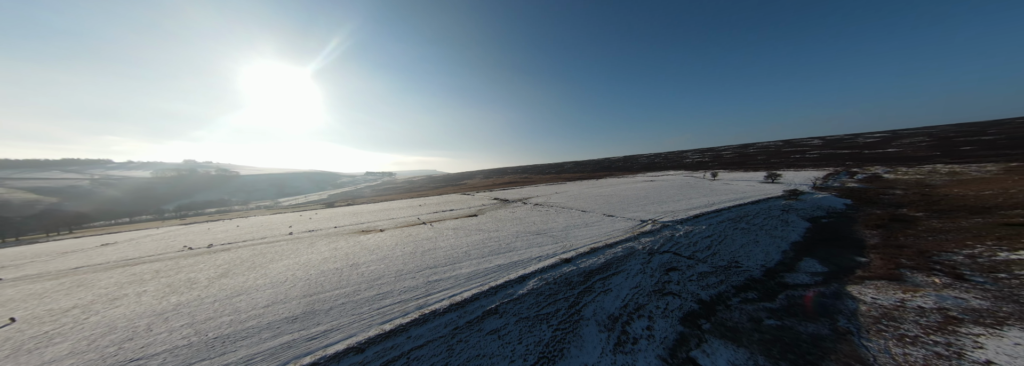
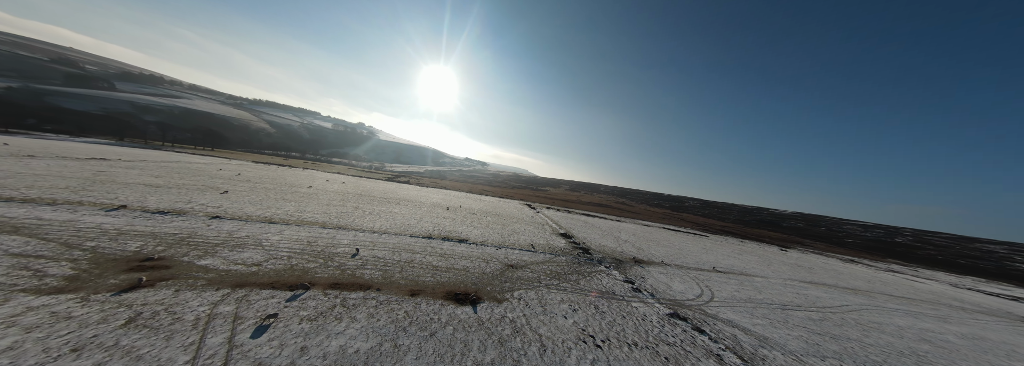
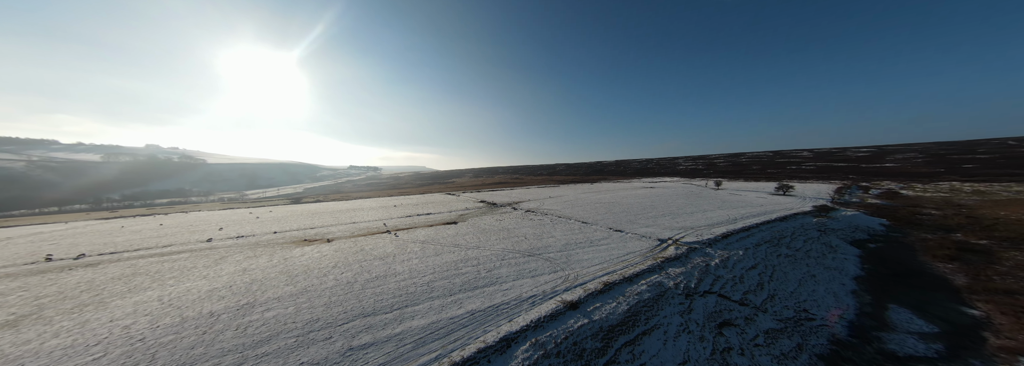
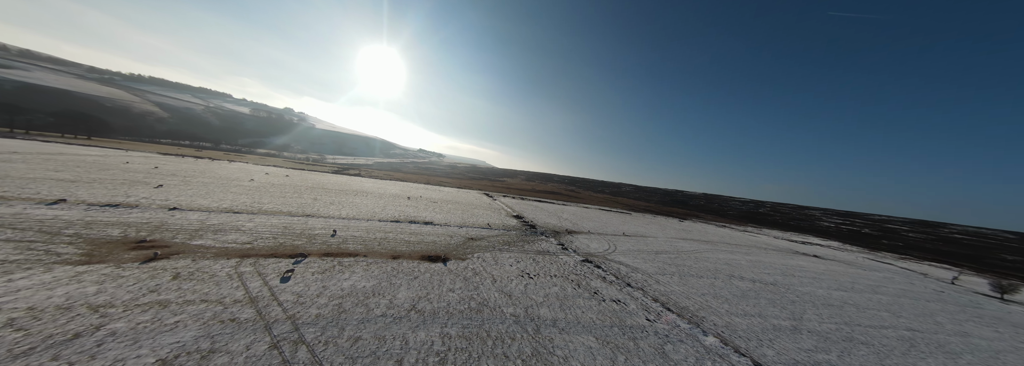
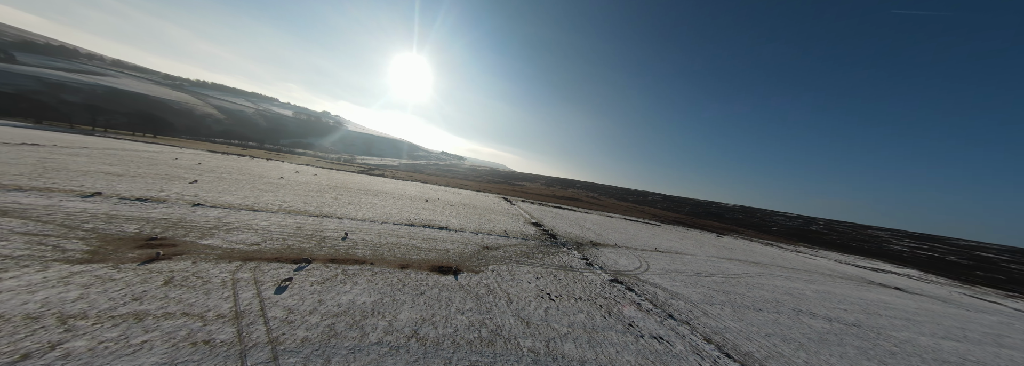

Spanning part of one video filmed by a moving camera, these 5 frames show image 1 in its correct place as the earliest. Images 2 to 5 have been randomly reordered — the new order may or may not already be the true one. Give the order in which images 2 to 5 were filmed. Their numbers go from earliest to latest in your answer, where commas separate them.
3, 4, 5, 2
